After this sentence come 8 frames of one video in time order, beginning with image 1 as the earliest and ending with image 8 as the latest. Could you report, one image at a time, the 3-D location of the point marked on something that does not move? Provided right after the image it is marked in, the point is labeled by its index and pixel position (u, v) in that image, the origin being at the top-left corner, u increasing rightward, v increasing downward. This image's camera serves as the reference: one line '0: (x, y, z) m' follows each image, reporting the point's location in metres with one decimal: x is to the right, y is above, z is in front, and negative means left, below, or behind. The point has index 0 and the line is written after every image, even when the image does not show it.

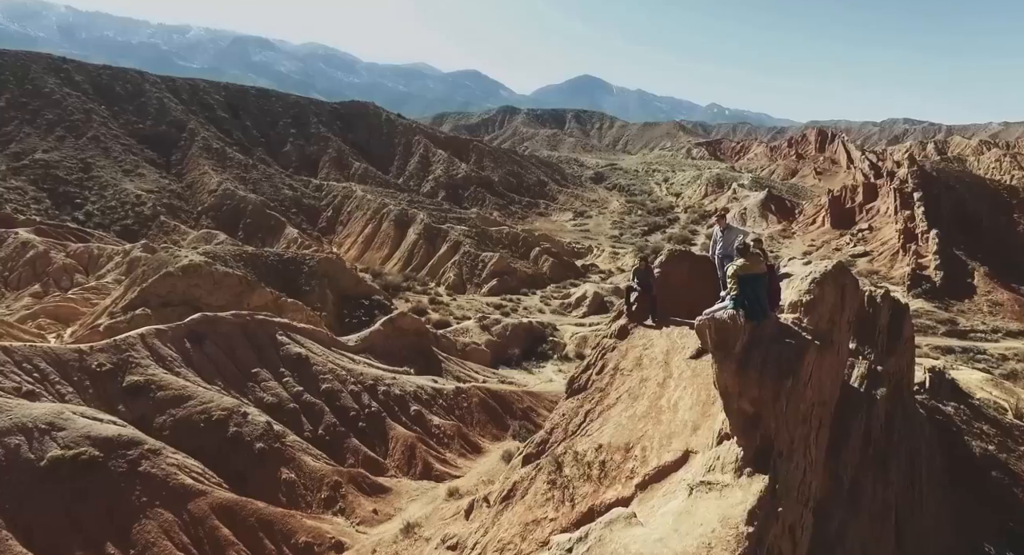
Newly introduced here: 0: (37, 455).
0: (-9.2, -3.4, +15.3) m
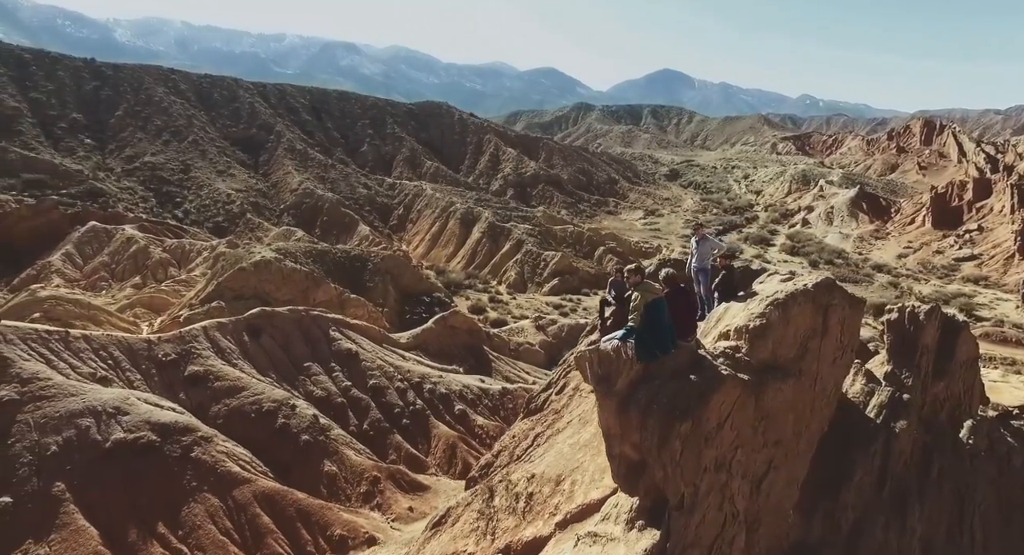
0: (-8.8, -3.4, +17.7) m
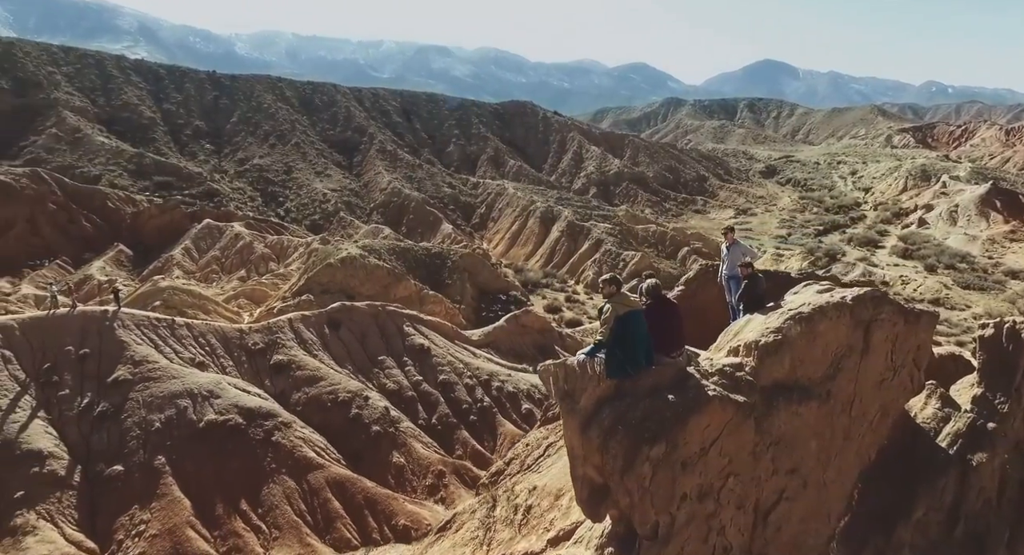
0: (-7.5, -3.3, +19.6) m
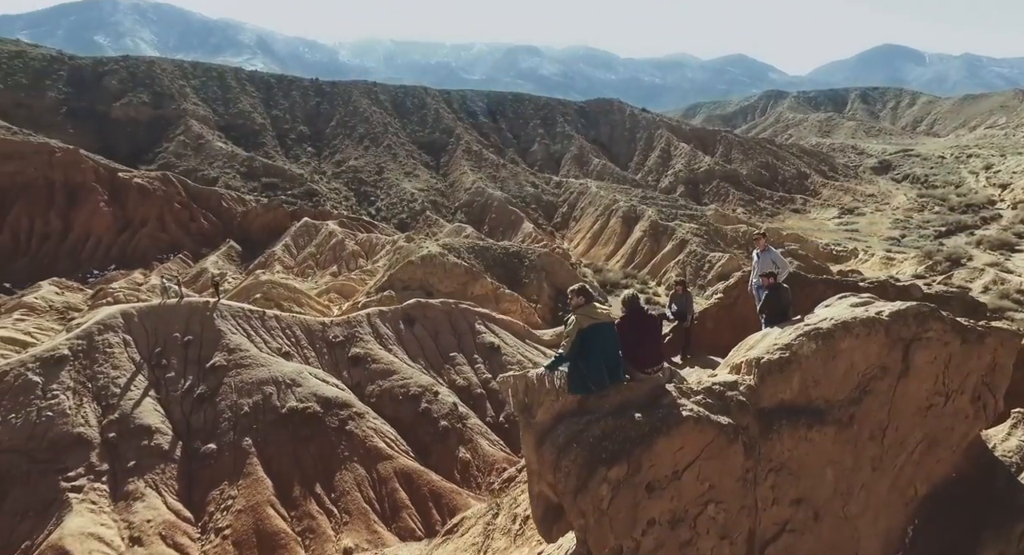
0: (-5.8, -3.2, +21.1) m
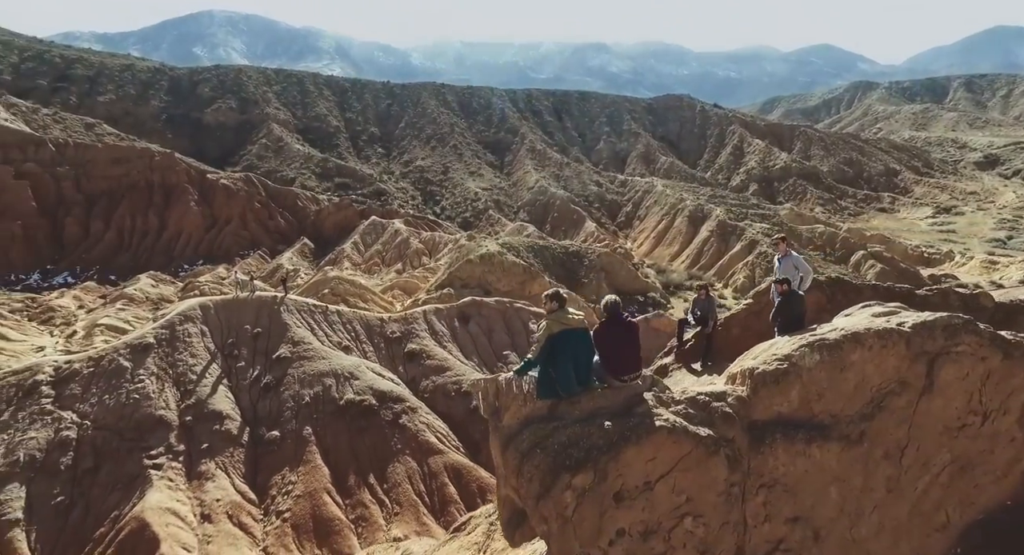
0: (-4.4, -3.1, +22.0) m
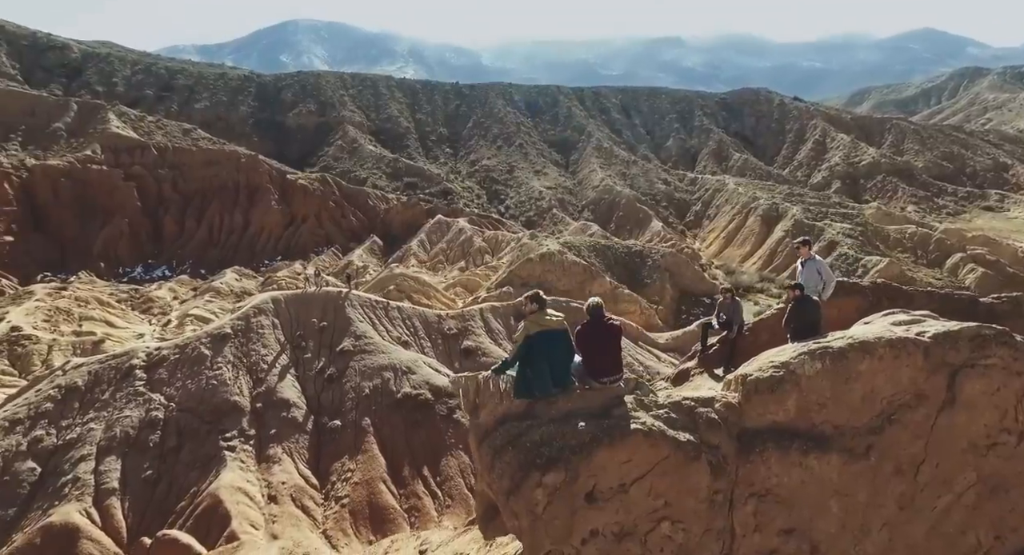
0: (-2.8, -3.0, +22.6) m
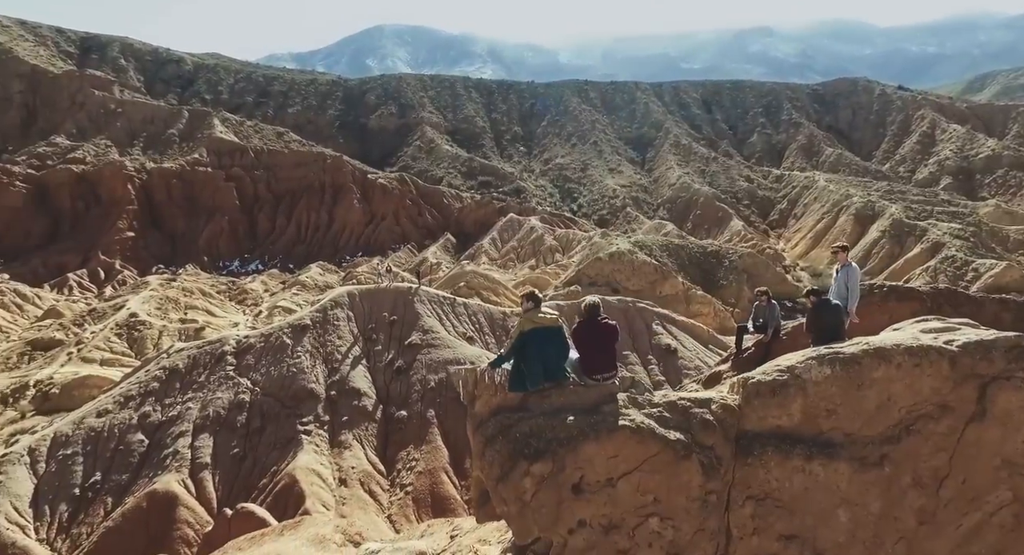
0: (-1.0, -2.9, +22.9) m
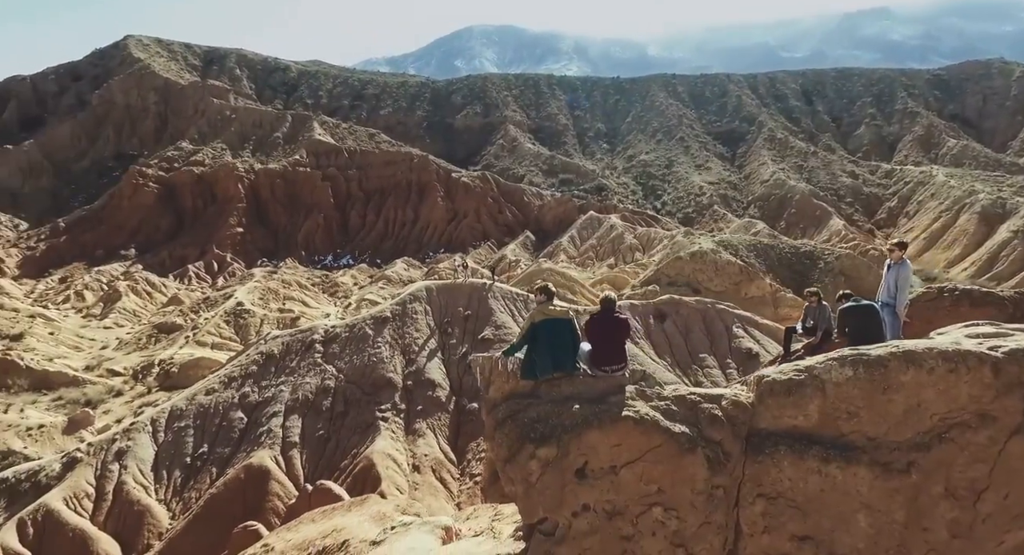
0: (+1.0, -2.9, +22.1) m
